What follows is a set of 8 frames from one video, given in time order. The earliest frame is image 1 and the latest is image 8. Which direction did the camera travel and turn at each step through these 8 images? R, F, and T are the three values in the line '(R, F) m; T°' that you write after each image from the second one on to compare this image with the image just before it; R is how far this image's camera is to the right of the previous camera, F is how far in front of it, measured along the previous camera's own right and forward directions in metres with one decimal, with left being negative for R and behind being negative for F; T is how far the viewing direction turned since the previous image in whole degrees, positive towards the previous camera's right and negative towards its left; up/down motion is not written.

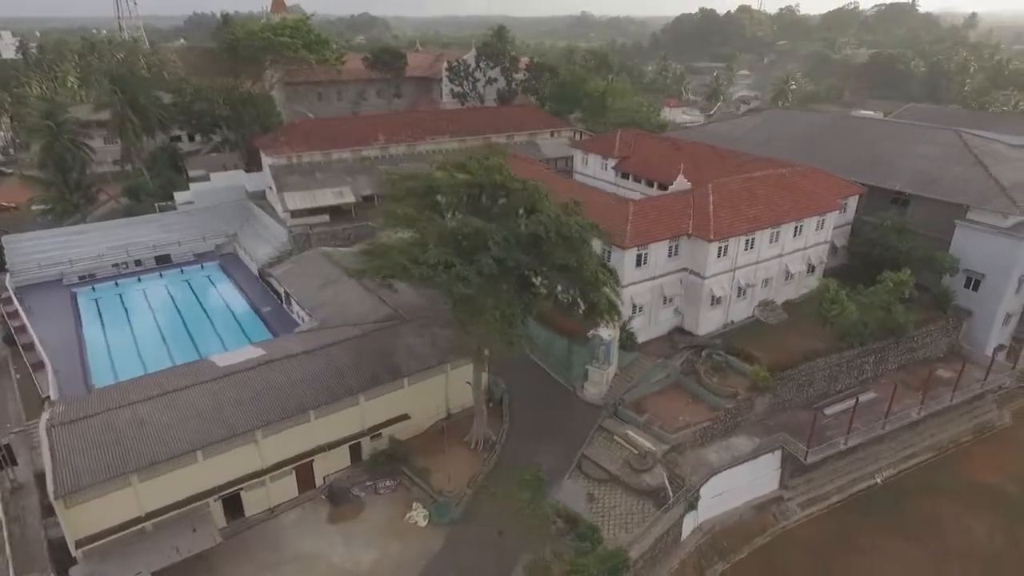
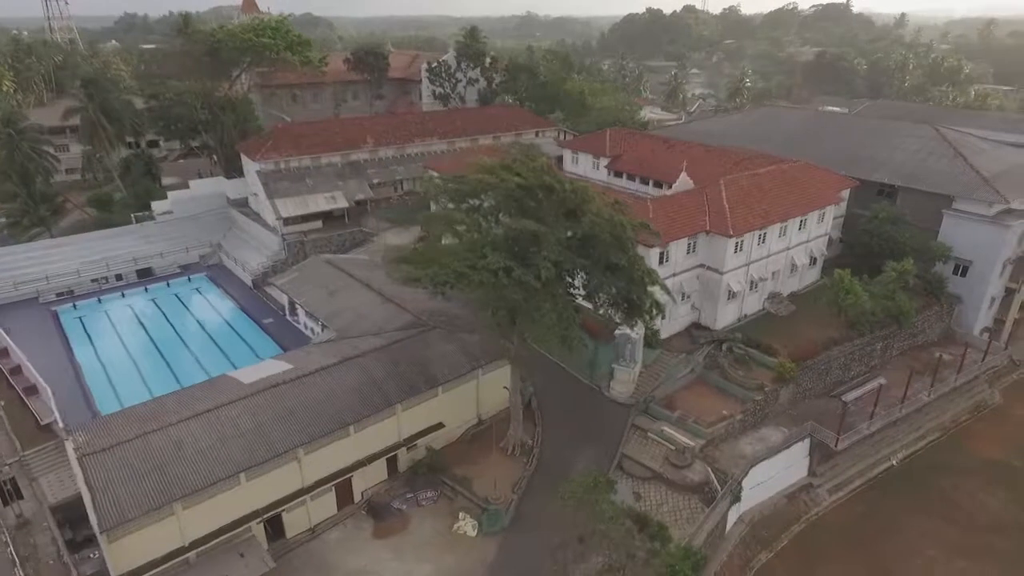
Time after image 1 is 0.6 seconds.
(-3.0, +0.3) m; +5°
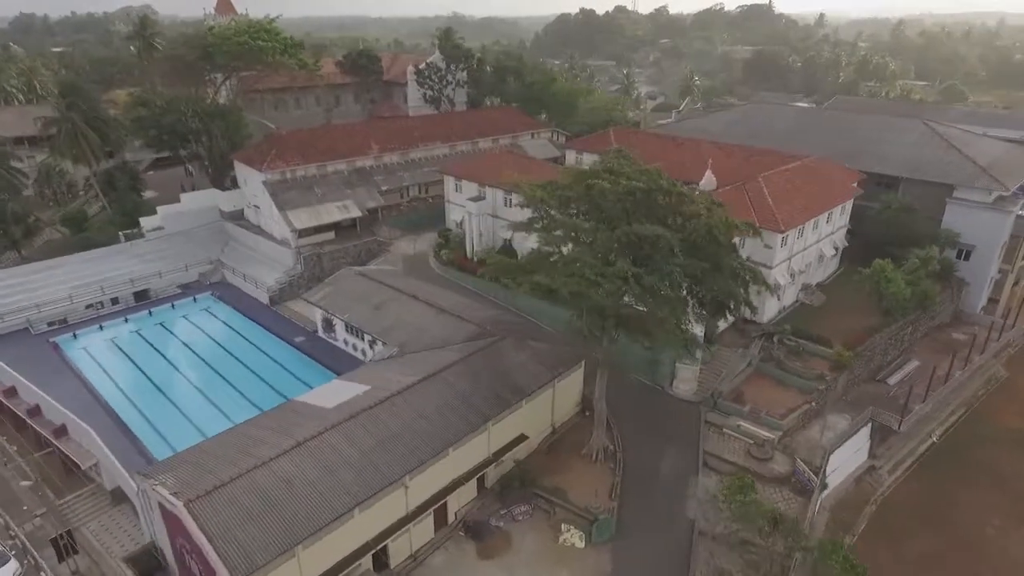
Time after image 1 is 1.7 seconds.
(-5.2, +0.7) m; +6°
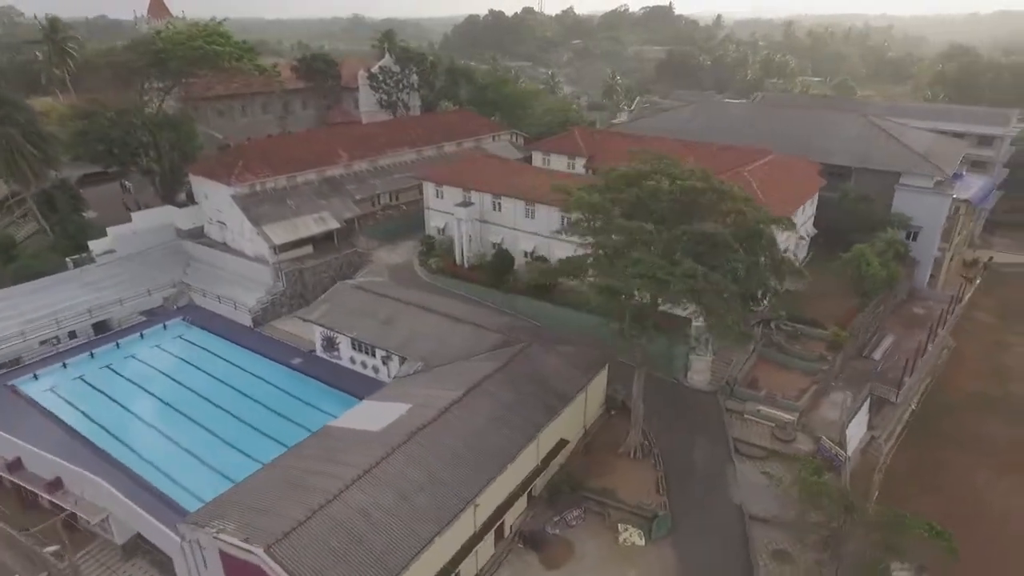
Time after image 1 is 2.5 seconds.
(-4.2, +0.5) m; +8°
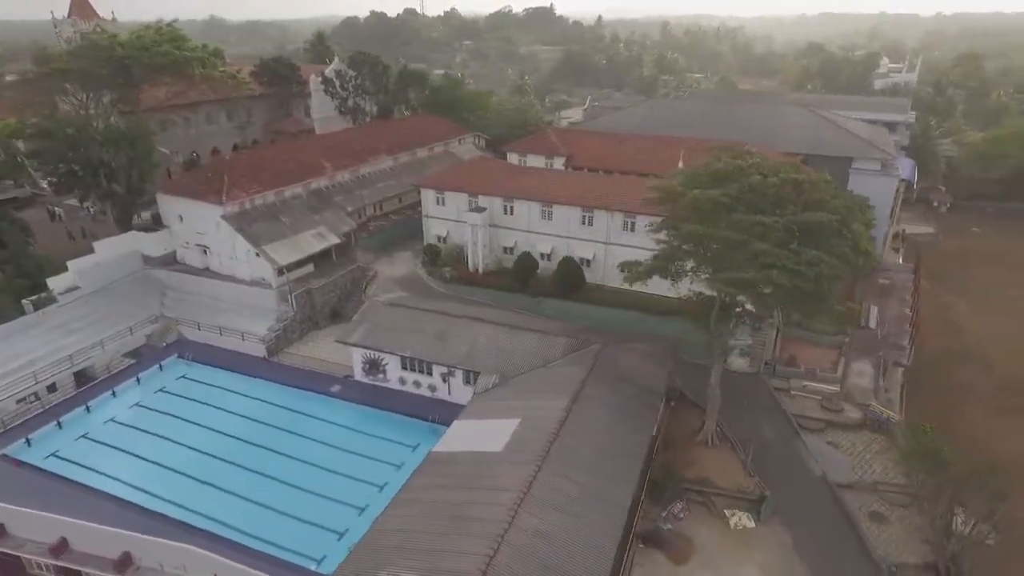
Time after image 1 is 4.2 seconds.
(-6.8, +1.1) m; +10°
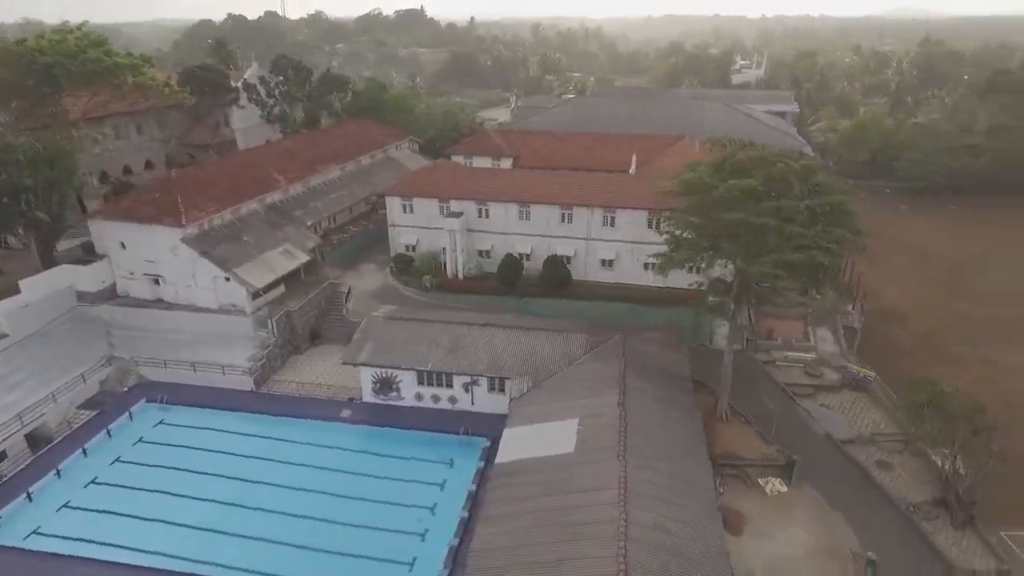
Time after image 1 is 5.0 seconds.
(-5.2, +0.7) m; +11°
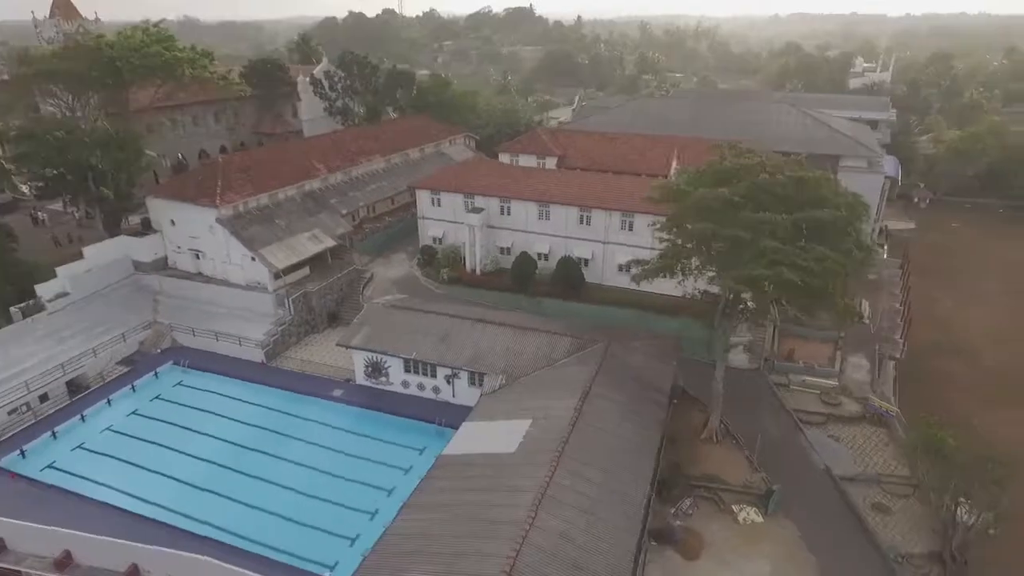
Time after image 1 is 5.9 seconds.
(+4.4, +0.2) m; -9°
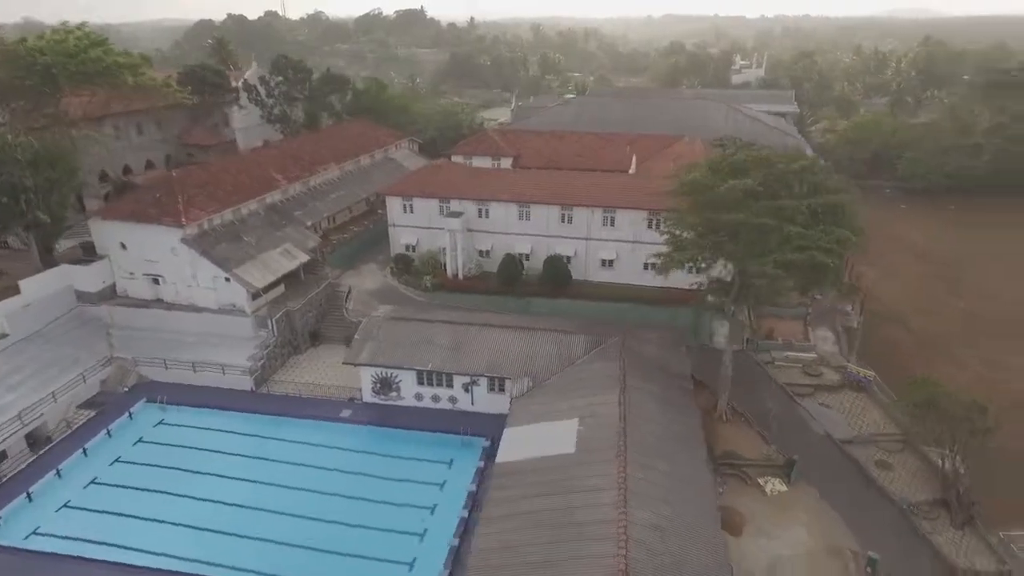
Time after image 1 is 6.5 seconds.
(-4.4, +0.5) m; +9°
